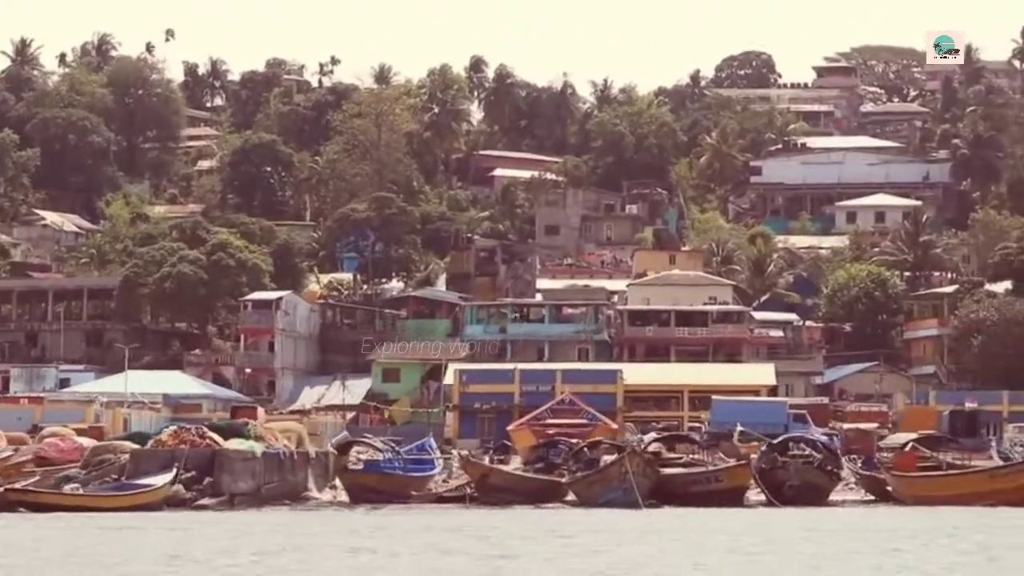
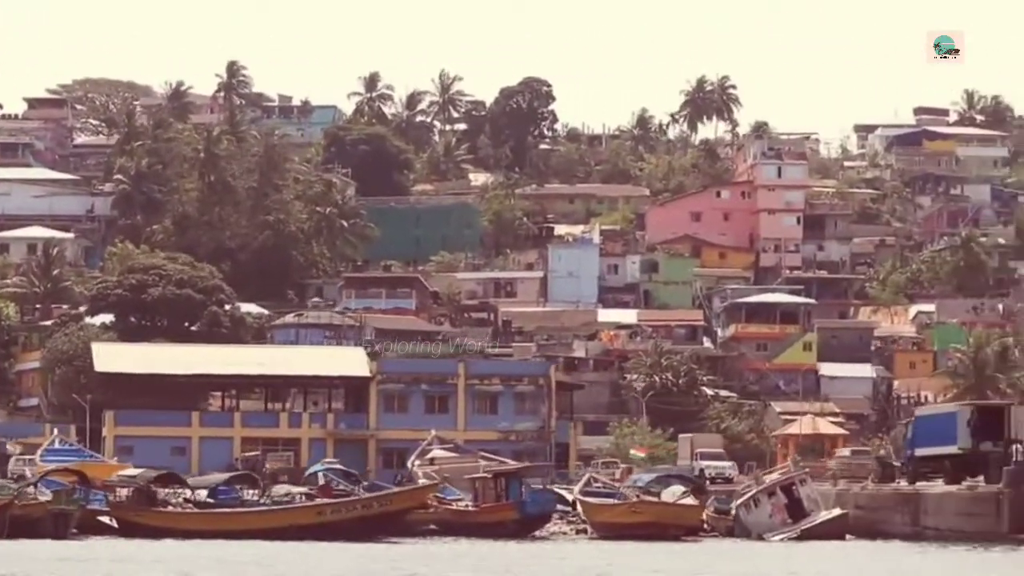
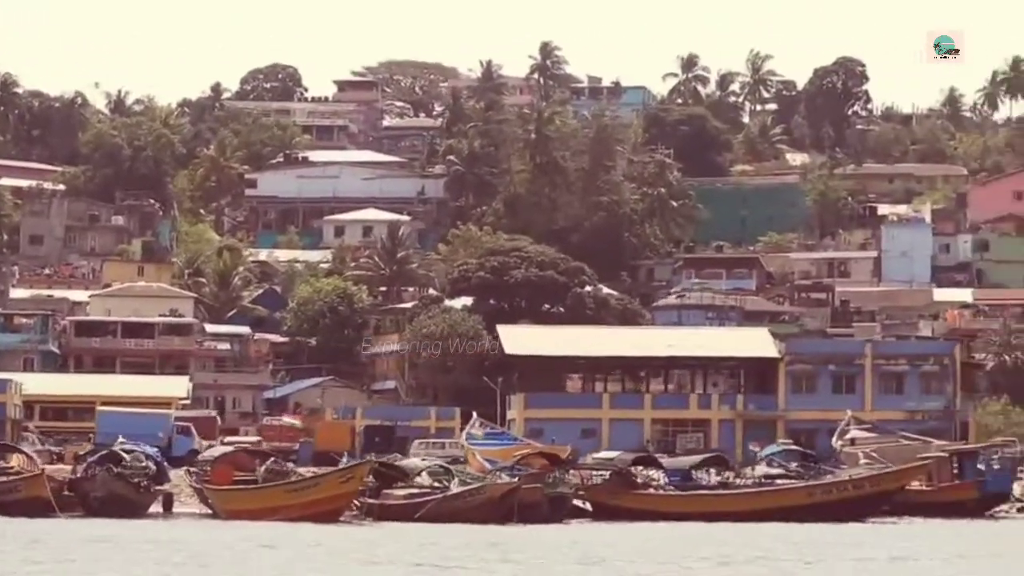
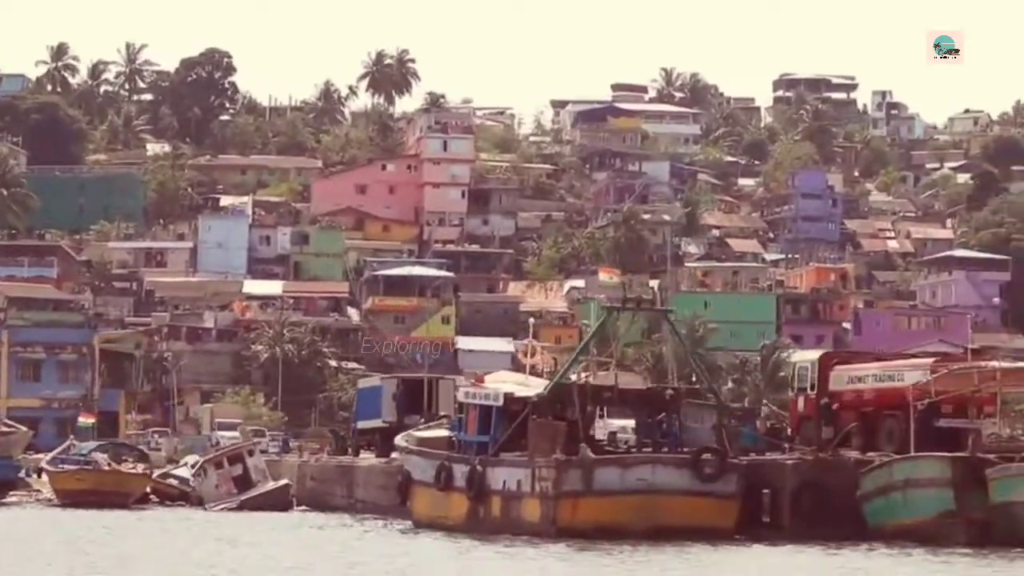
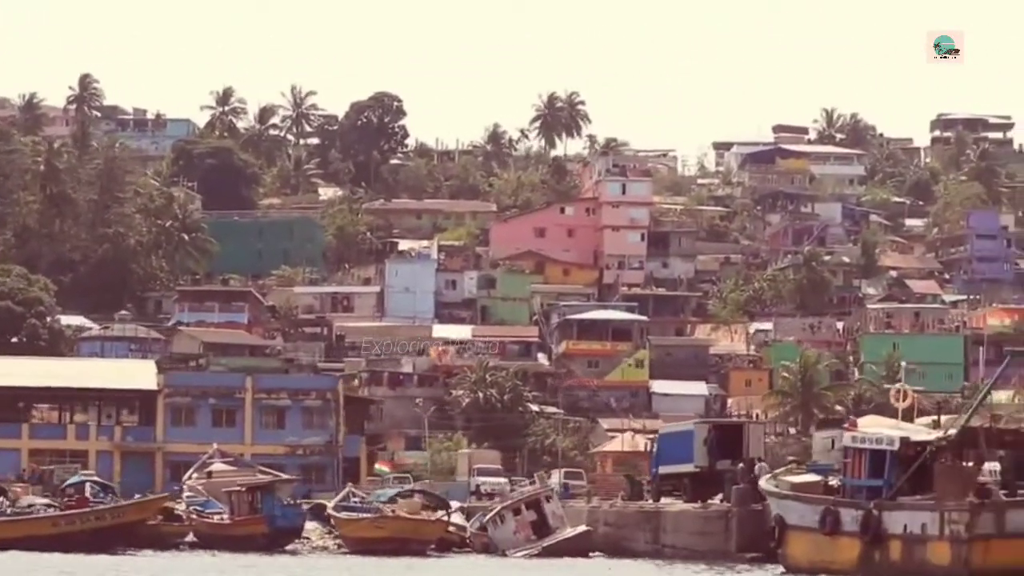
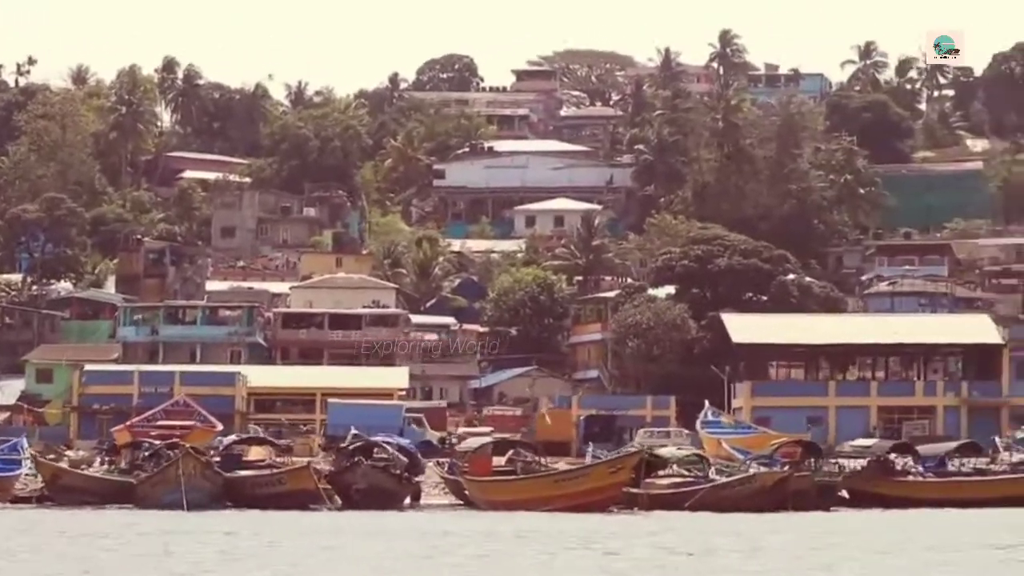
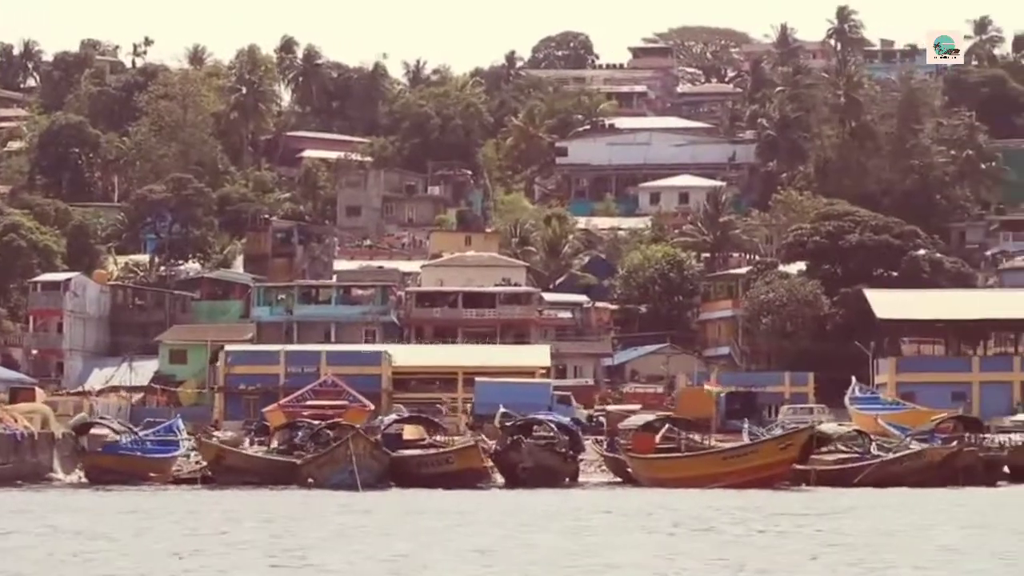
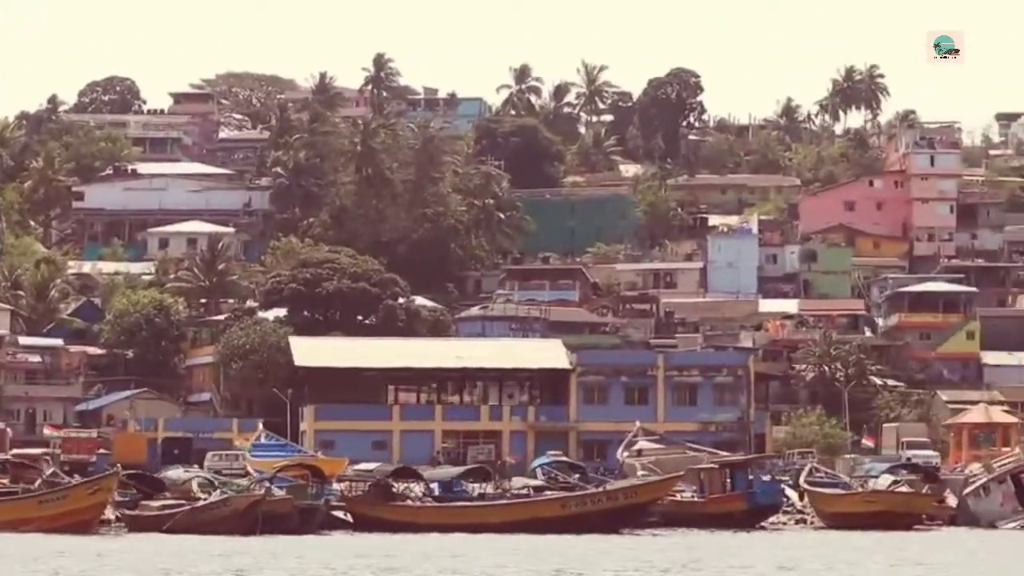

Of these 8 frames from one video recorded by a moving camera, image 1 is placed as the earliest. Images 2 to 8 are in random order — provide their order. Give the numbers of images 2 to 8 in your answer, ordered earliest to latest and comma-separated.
7, 6, 3, 8, 2, 5, 4
